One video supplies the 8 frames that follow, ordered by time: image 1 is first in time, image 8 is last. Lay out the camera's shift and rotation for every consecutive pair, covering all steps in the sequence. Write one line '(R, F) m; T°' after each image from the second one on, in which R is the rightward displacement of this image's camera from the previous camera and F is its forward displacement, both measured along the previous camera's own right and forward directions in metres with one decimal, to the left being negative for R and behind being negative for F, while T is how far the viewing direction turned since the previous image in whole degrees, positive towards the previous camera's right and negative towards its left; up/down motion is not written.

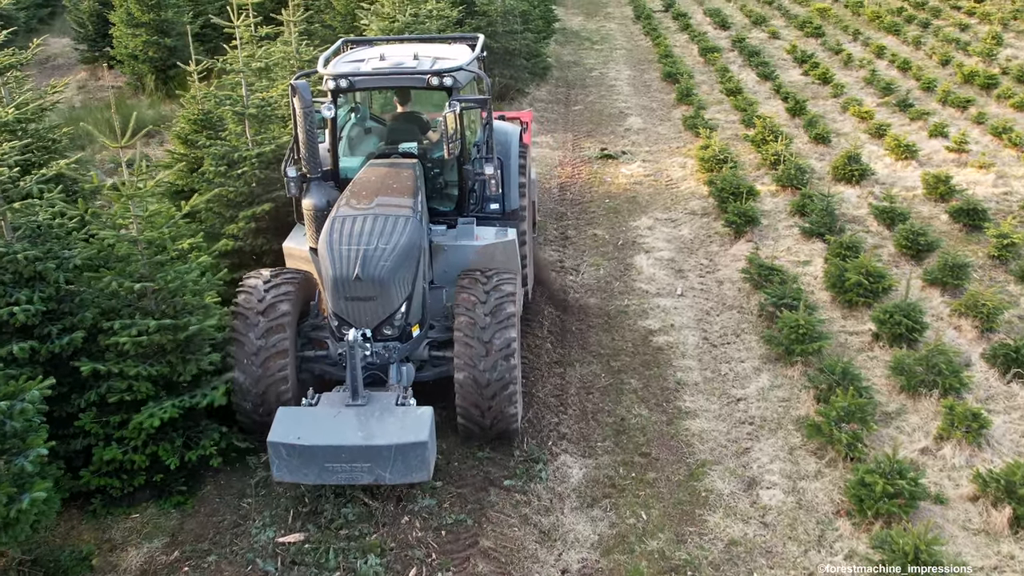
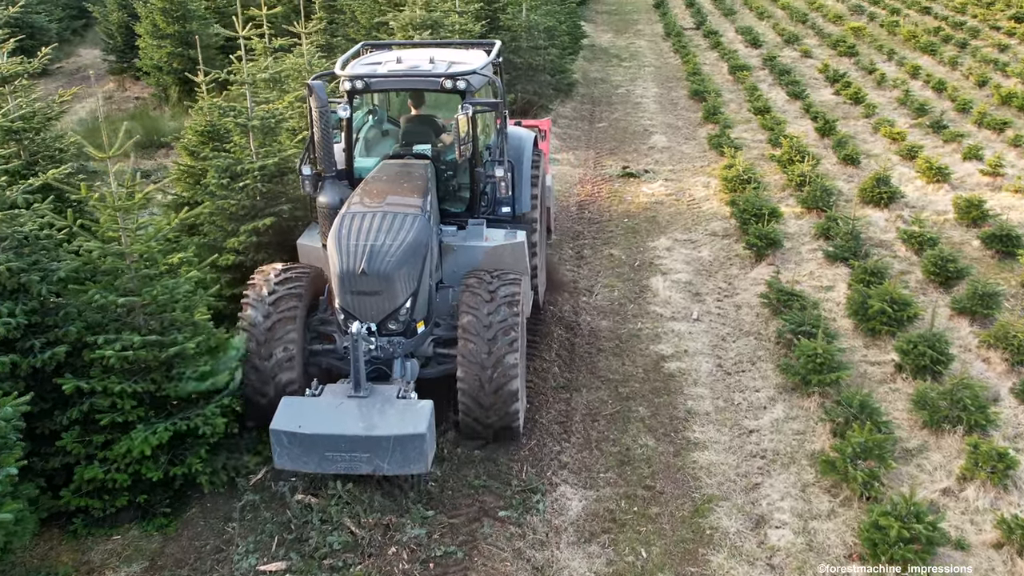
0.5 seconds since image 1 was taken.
(+0.2, +0.2) m; -2°
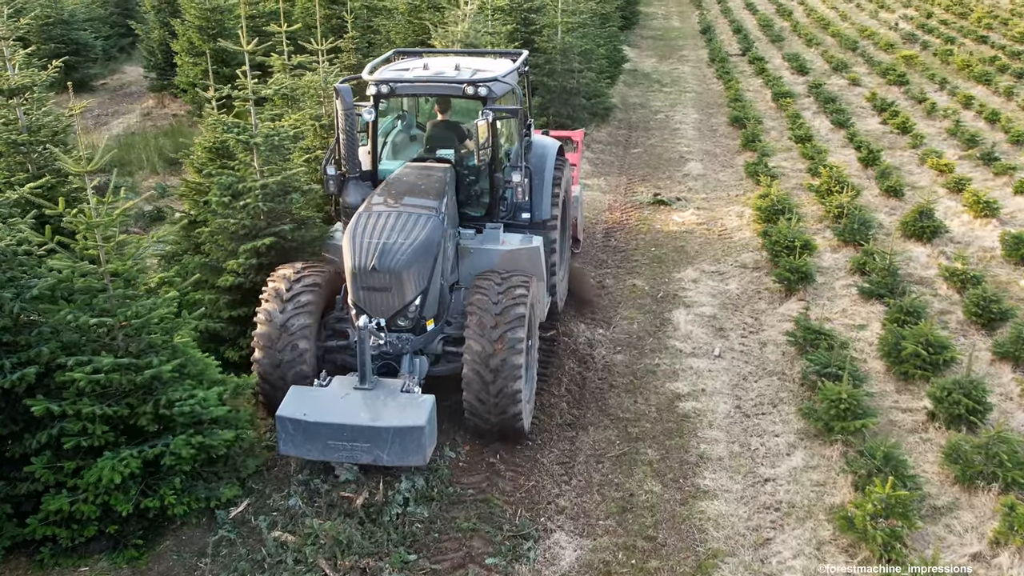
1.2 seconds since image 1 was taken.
(+0.3, +0.3) m; -3°
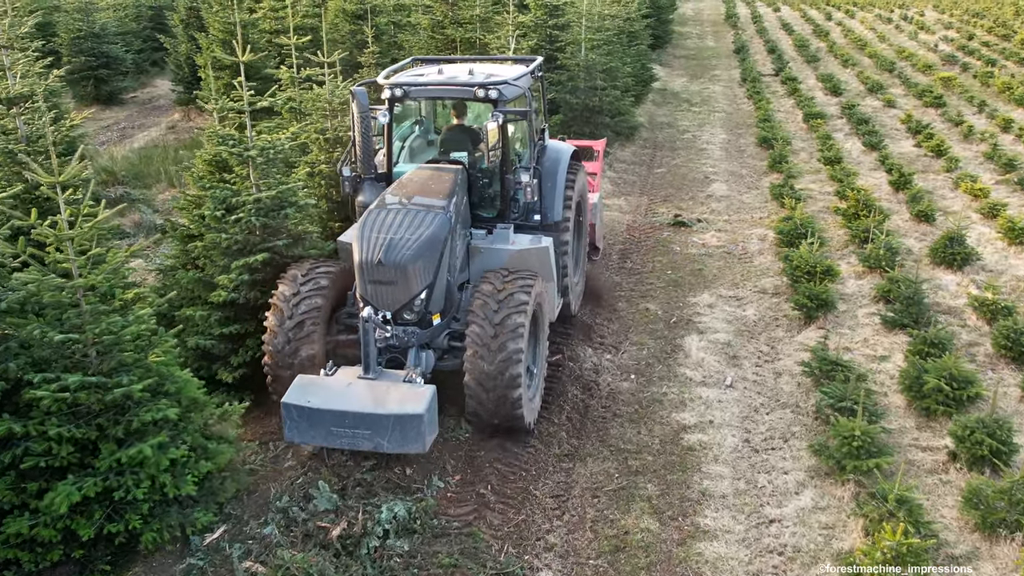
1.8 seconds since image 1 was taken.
(+0.2, +0.3) m; -2°
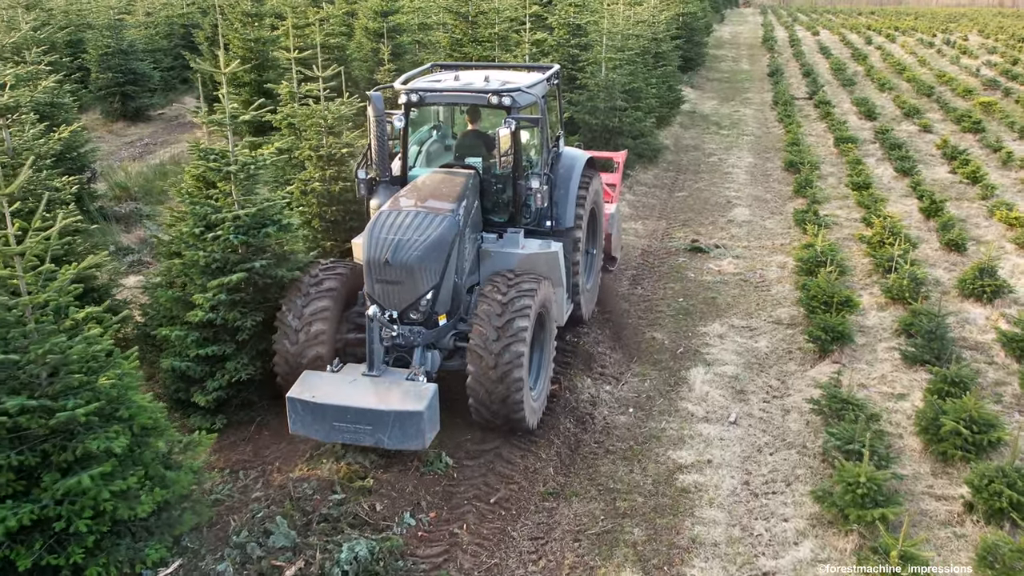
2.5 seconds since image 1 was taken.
(+0.3, +0.3) m; -2°
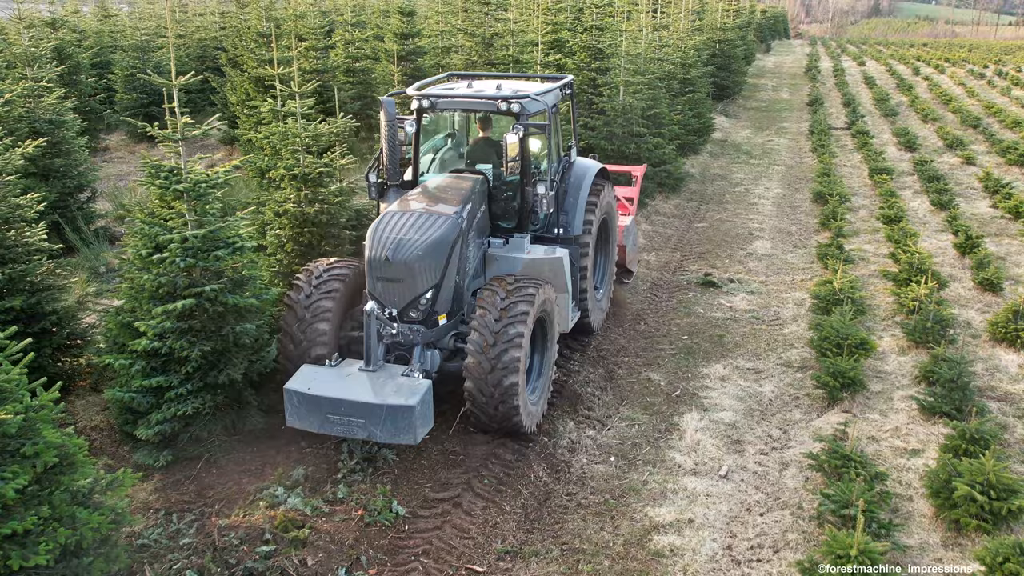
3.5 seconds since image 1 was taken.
(+0.4, +0.5) m; -3°
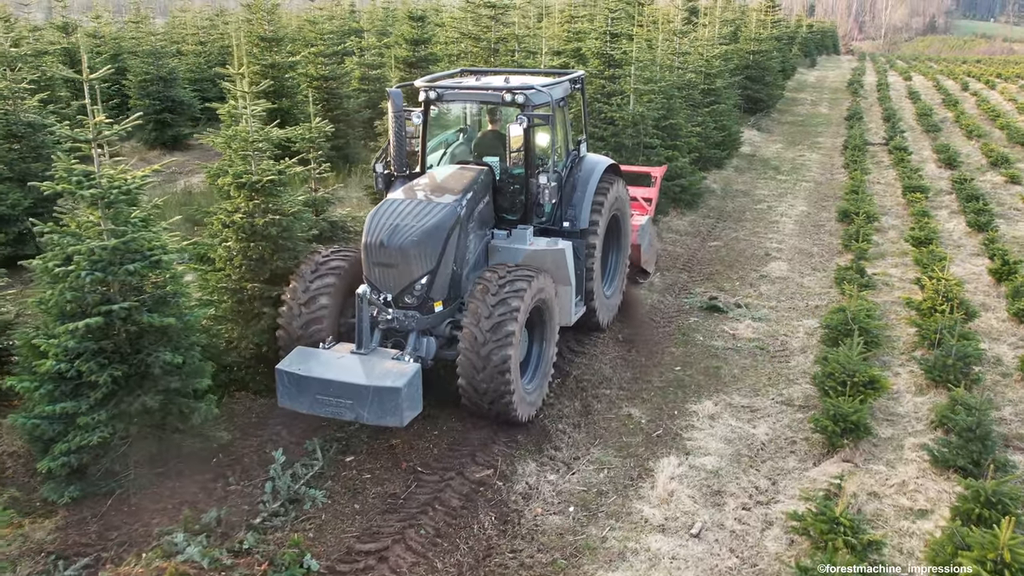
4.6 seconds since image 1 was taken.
(+0.5, +0.7) m; -3°
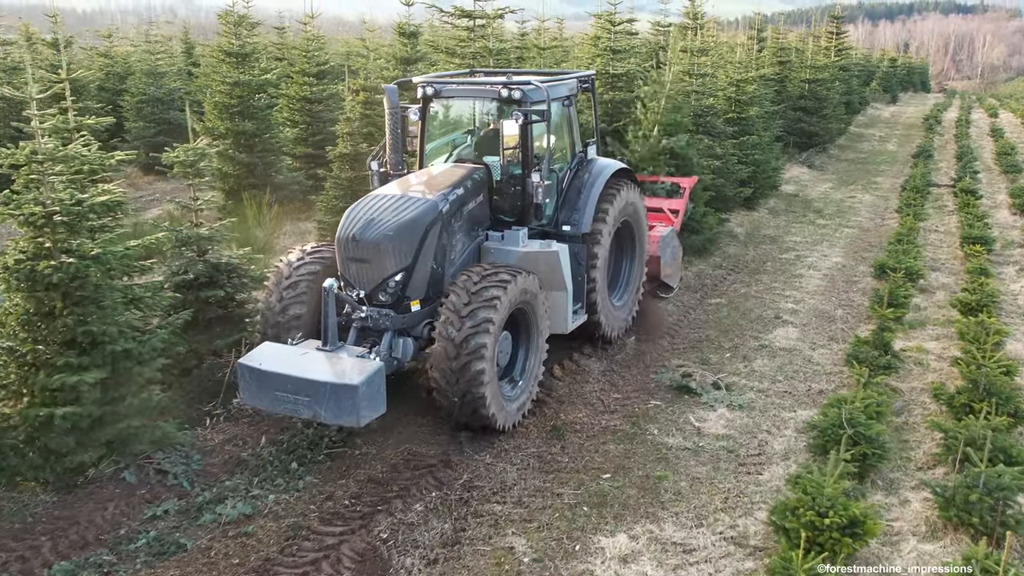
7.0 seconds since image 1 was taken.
(+1.1, +1.6) m; -5°
